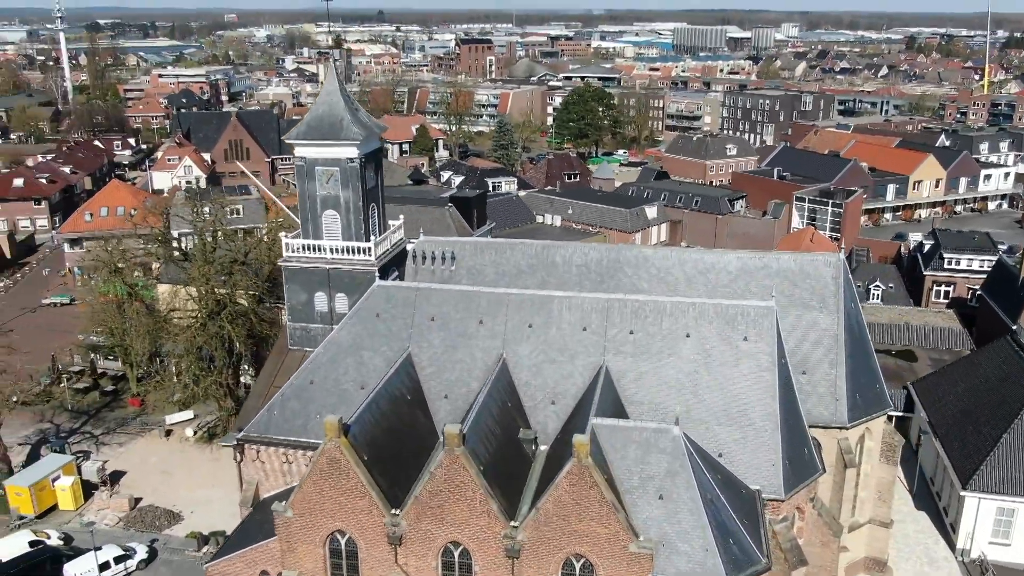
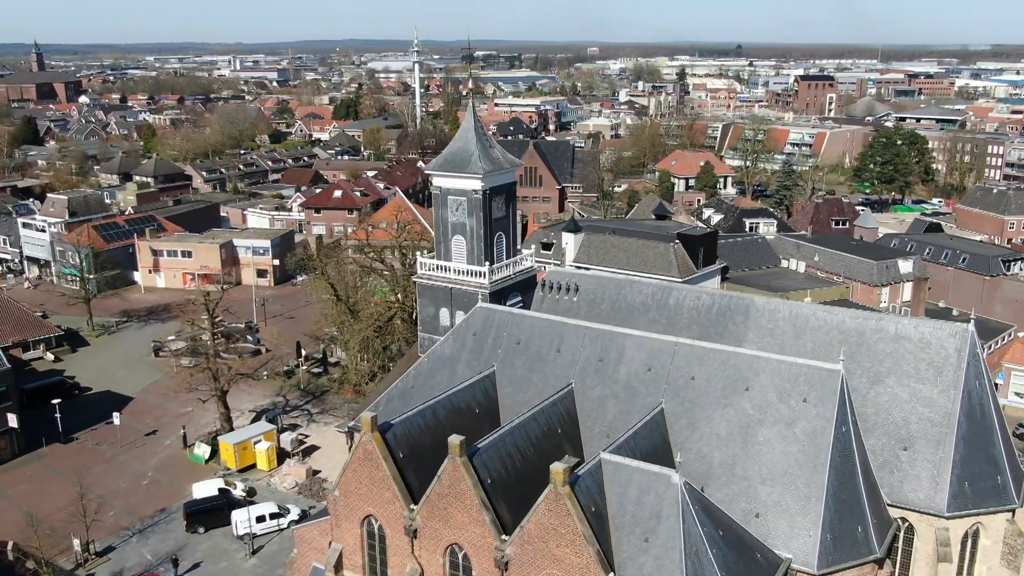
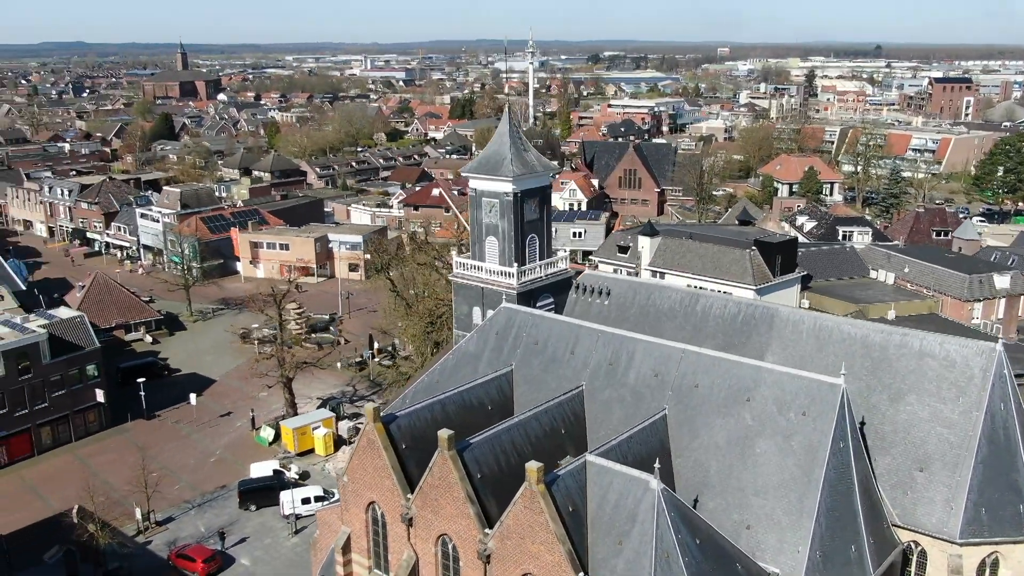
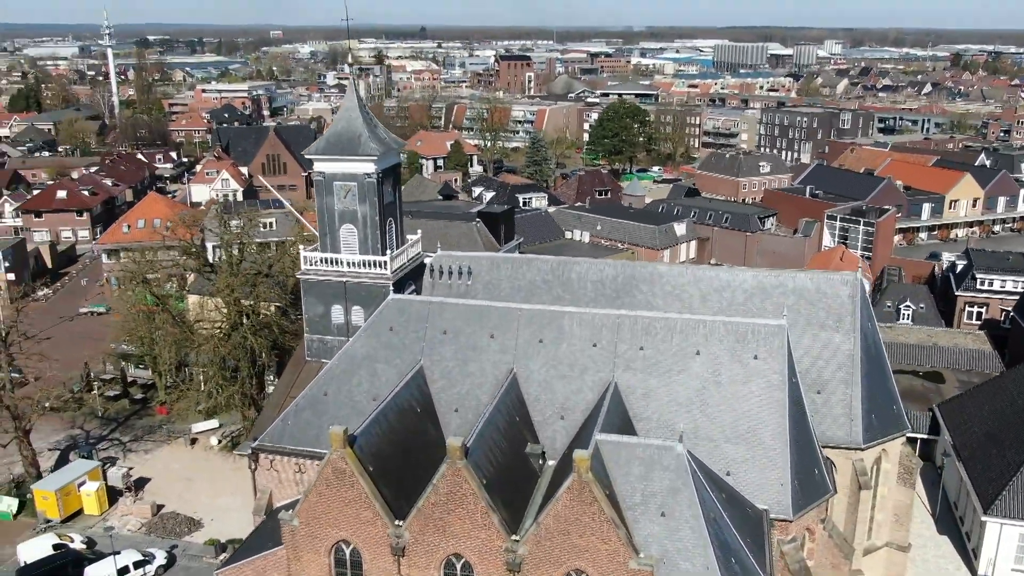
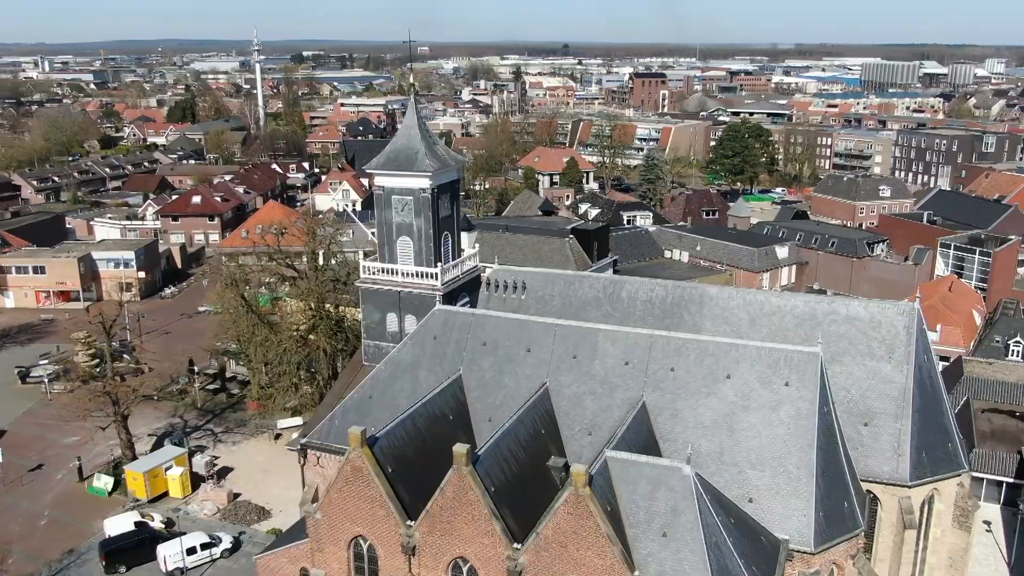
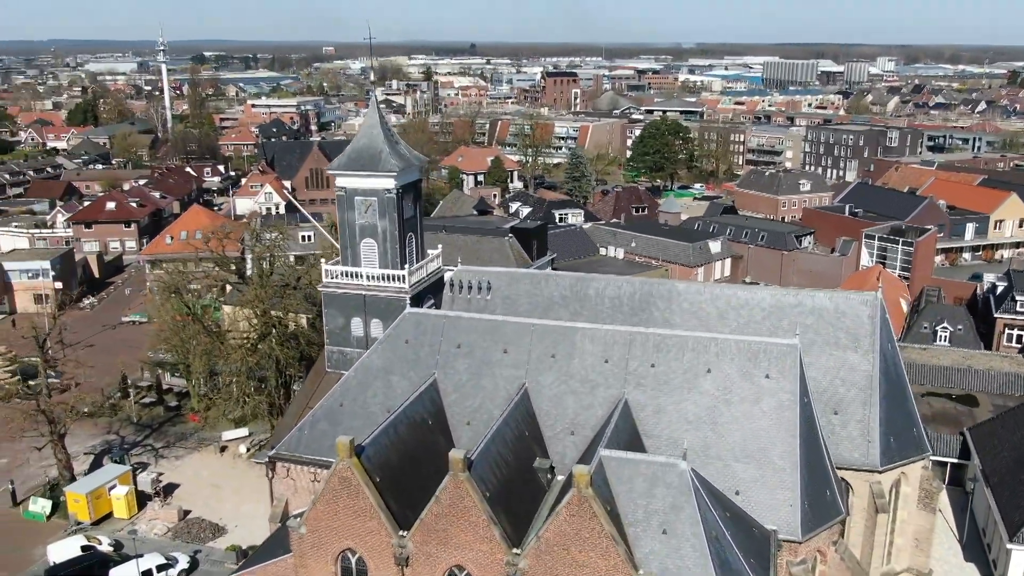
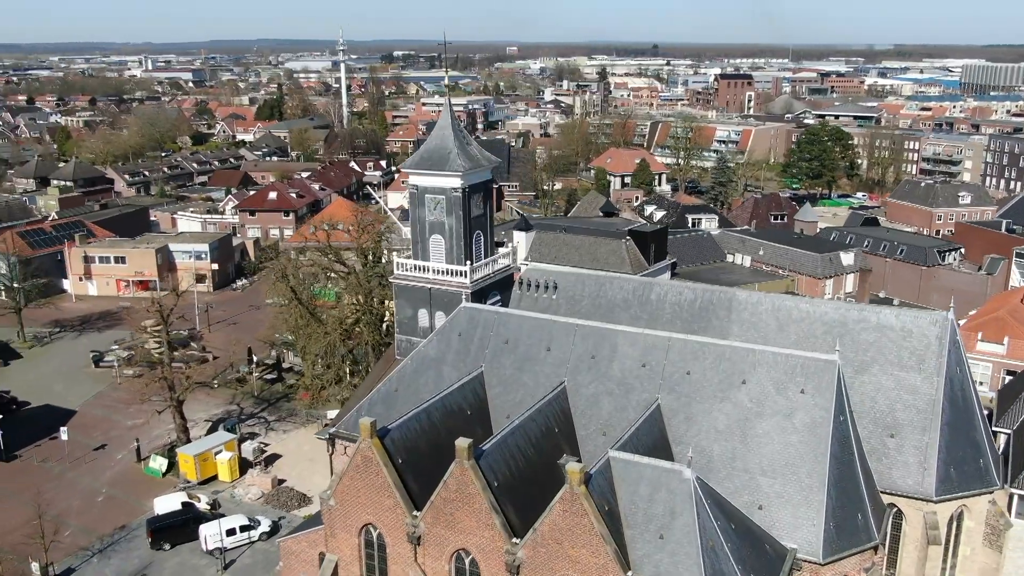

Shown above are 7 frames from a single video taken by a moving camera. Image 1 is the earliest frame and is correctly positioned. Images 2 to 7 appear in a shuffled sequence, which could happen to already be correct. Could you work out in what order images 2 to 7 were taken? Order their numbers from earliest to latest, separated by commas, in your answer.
4, 6, 5, 7, 2, 3
